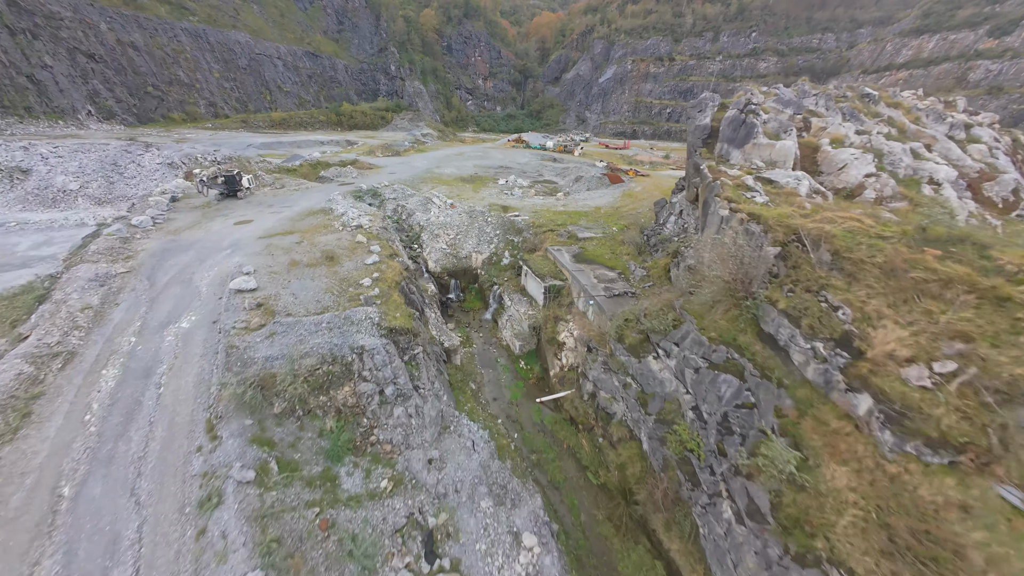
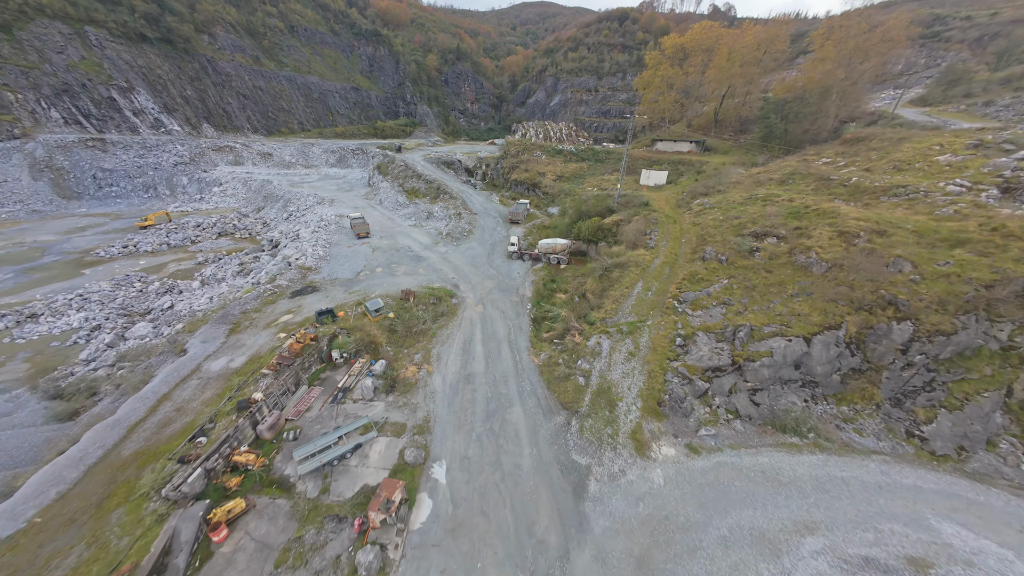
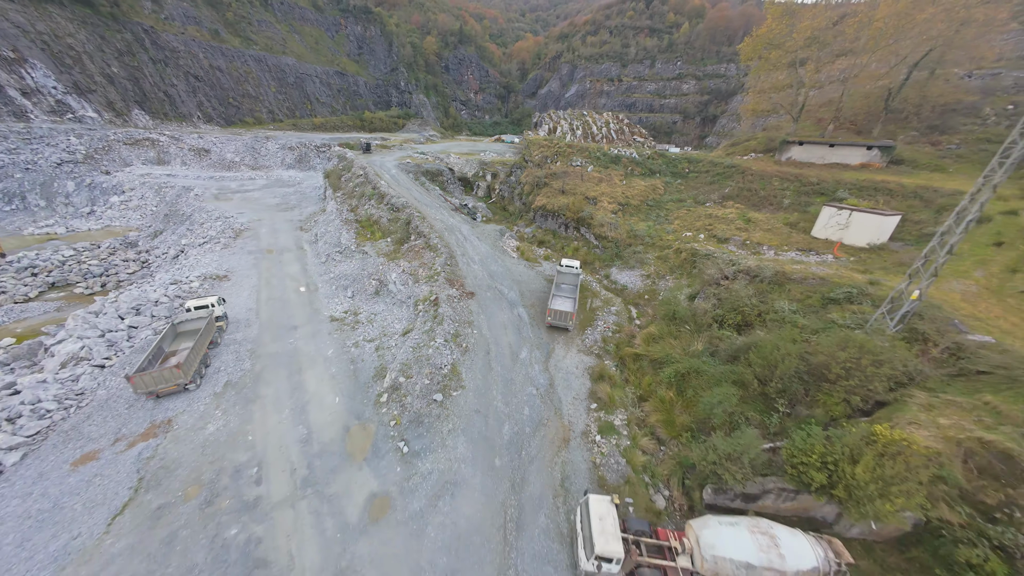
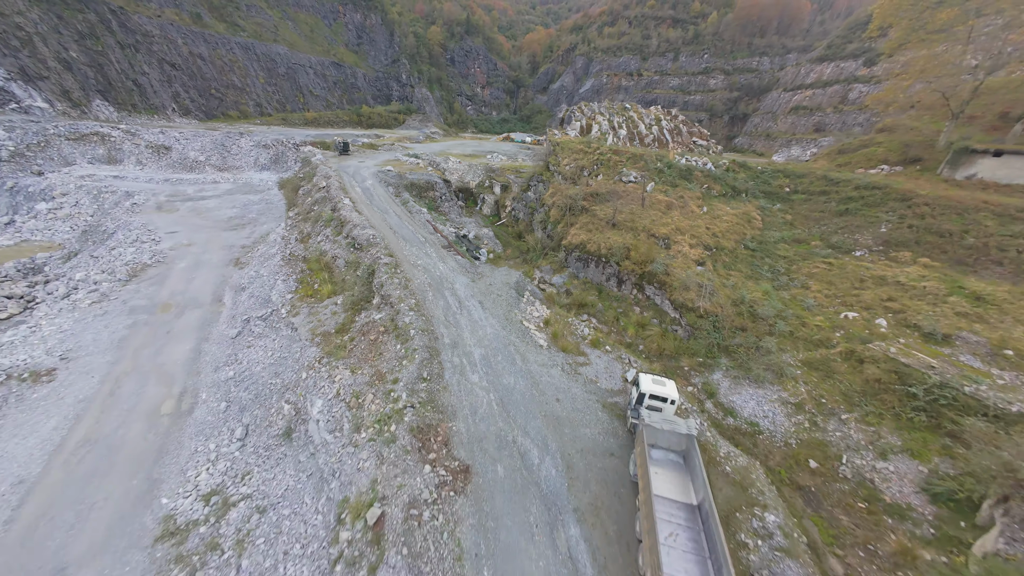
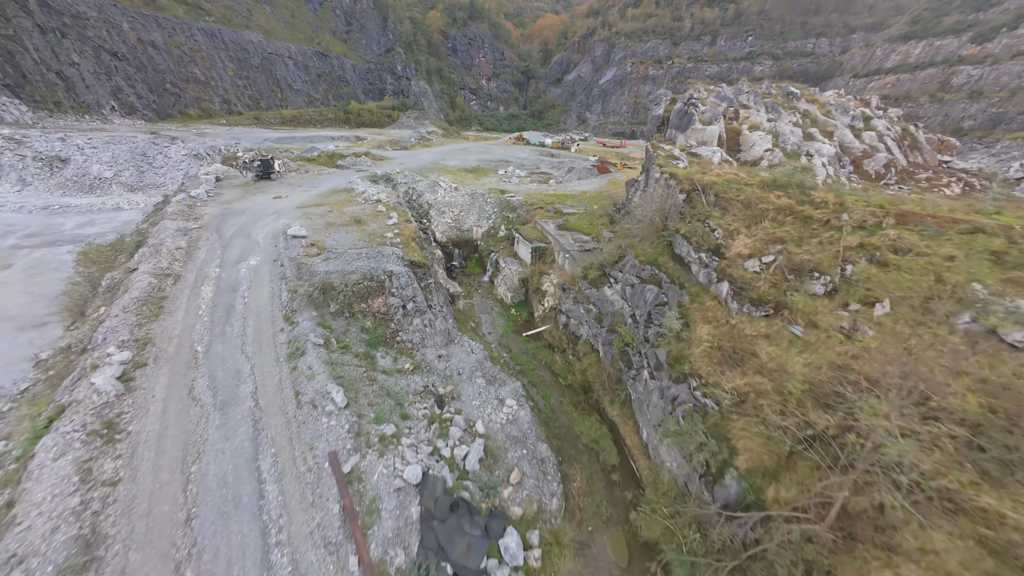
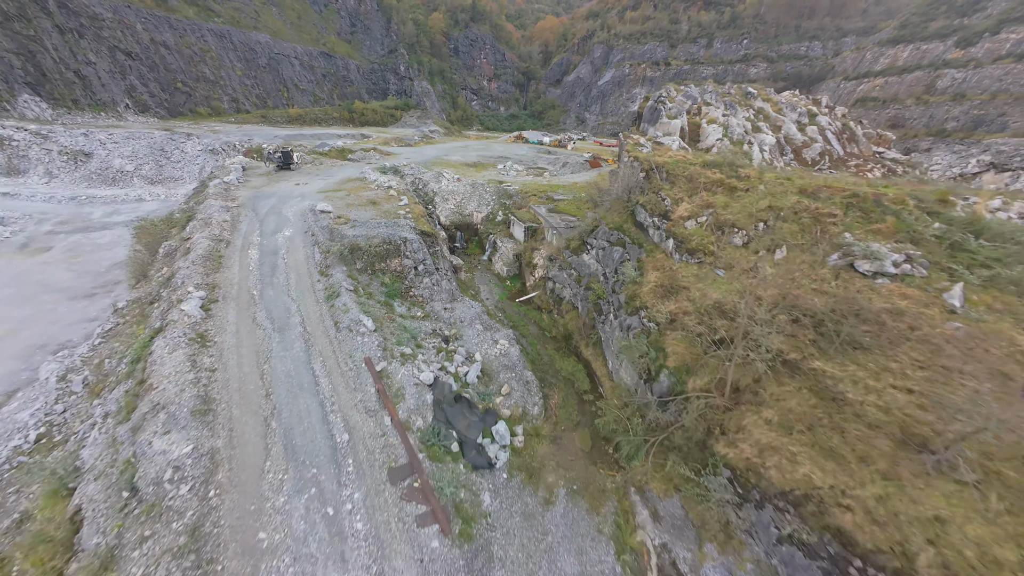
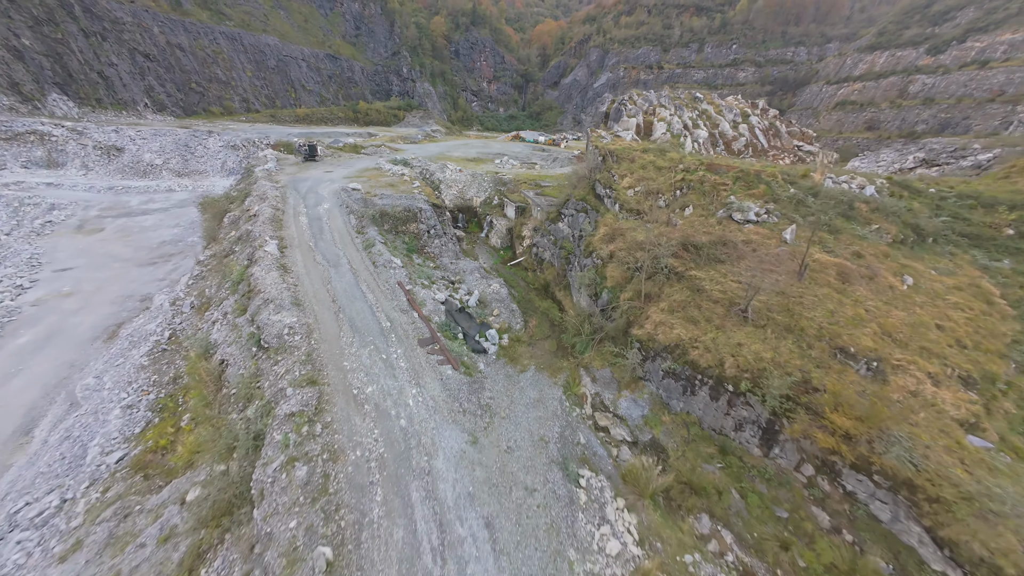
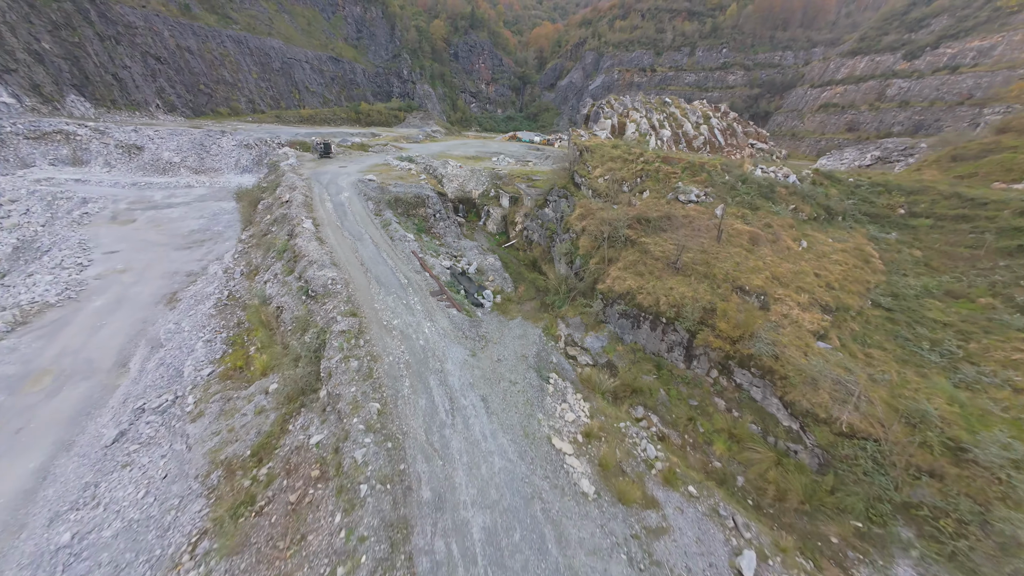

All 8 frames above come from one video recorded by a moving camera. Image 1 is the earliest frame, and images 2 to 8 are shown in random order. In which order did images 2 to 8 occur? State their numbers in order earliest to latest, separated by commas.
5, 6, 7, 8, 4, 3, 2
